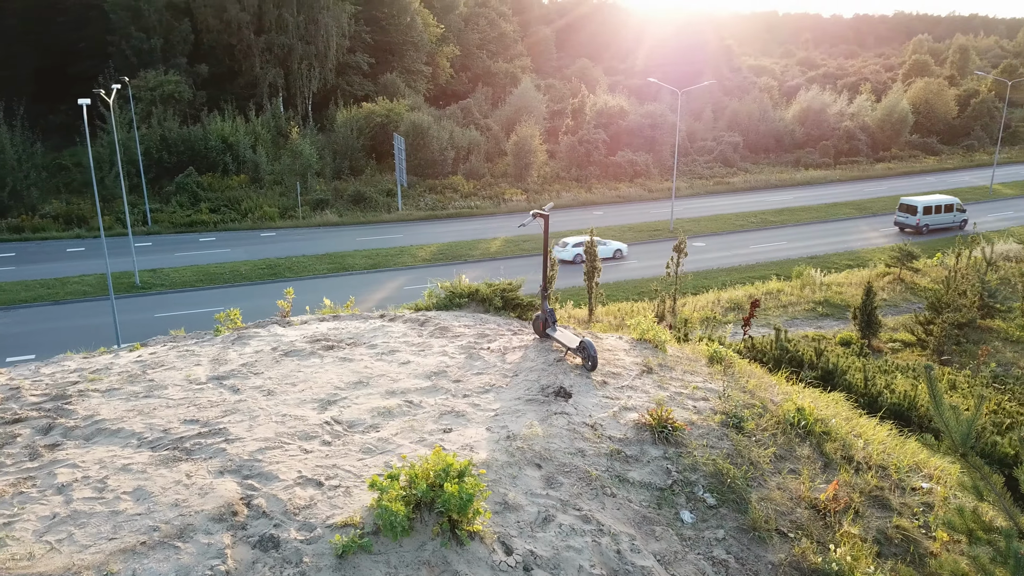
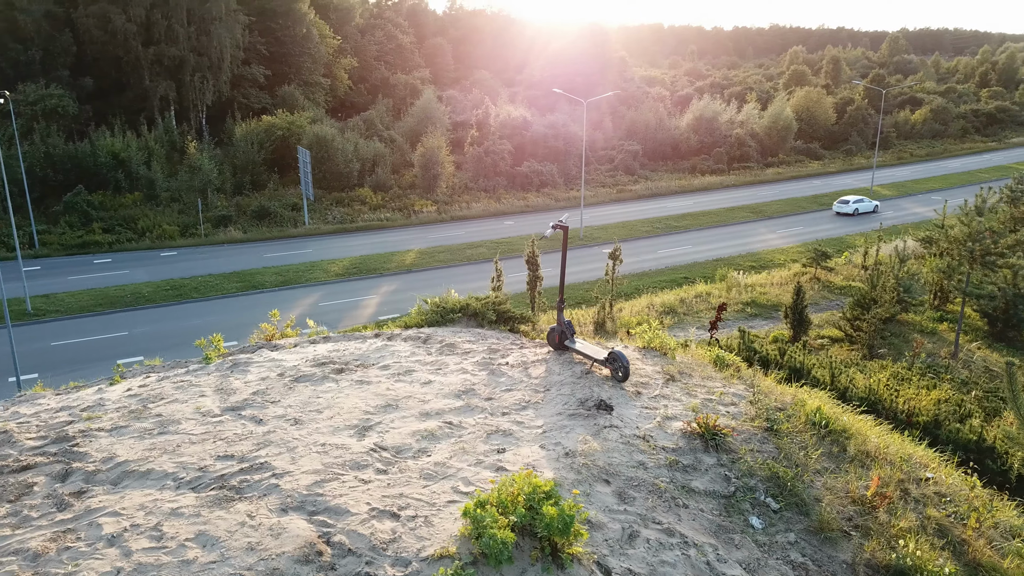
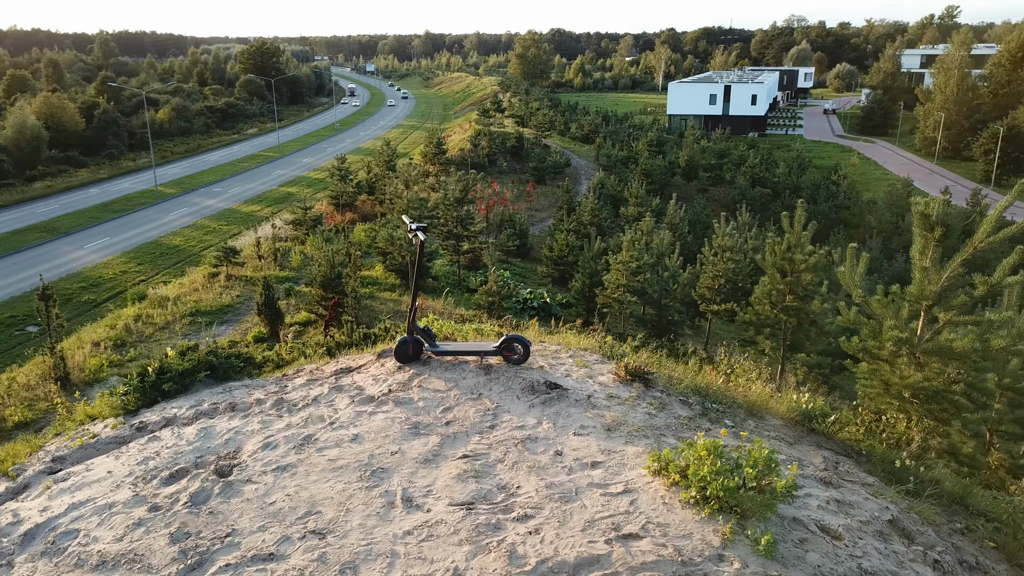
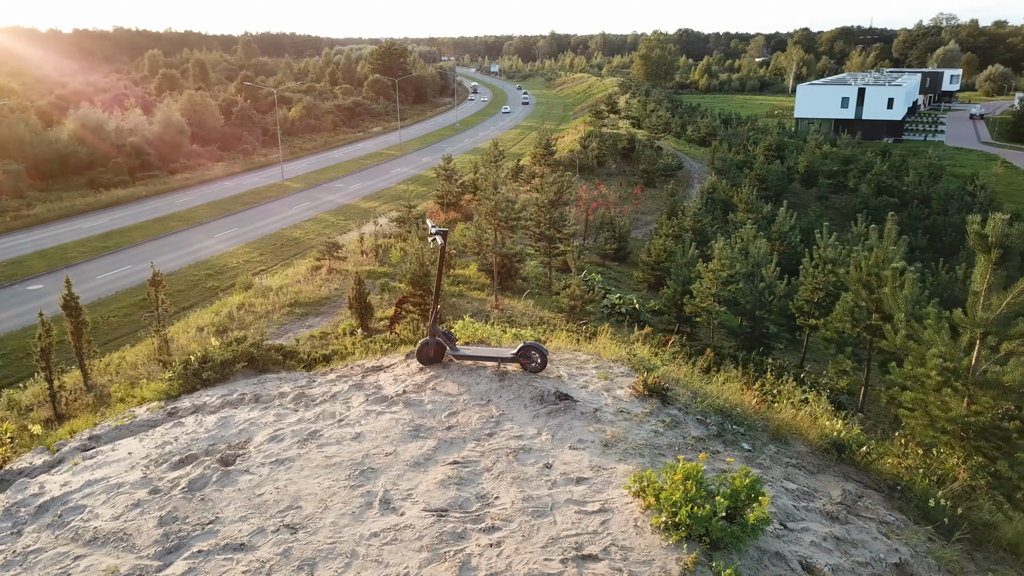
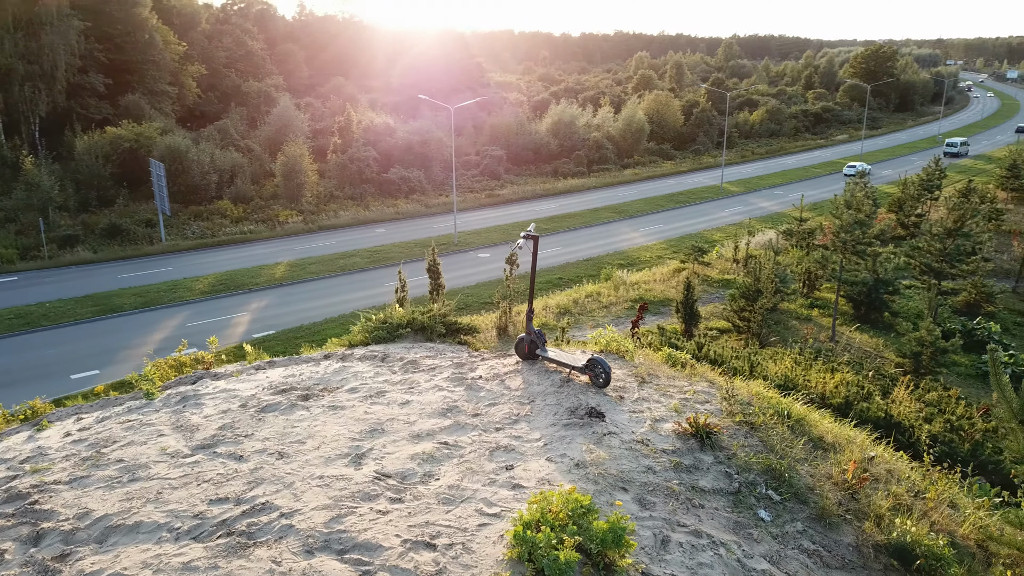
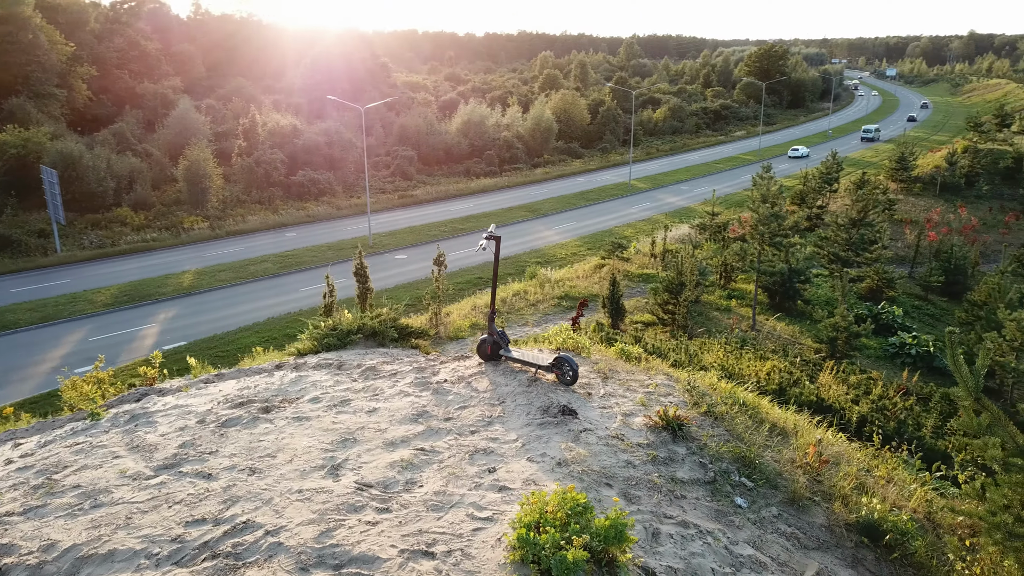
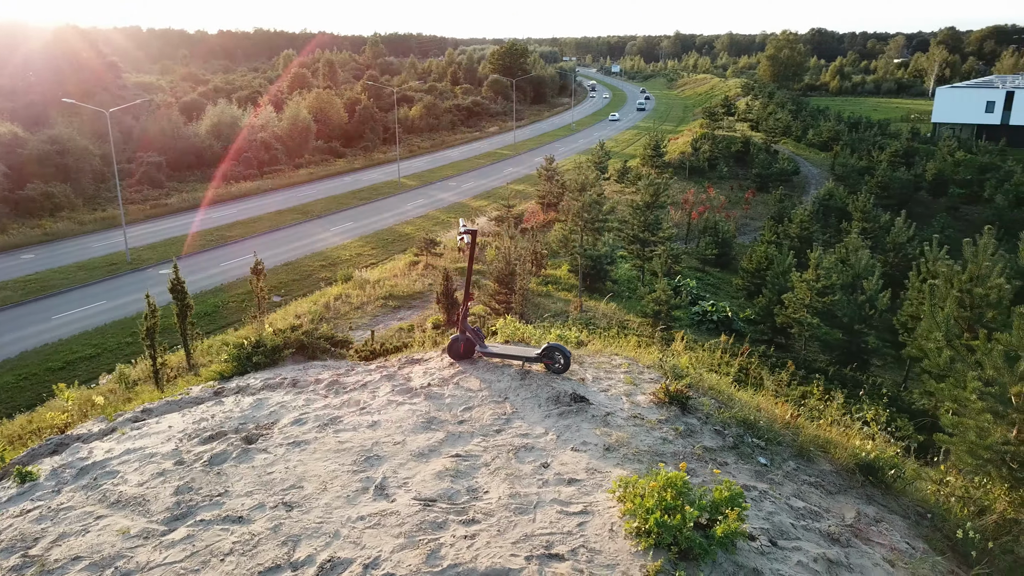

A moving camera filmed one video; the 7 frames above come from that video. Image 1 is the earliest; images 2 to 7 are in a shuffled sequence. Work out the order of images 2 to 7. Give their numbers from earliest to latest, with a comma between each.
2, 5, 6, 7, 4, 3
